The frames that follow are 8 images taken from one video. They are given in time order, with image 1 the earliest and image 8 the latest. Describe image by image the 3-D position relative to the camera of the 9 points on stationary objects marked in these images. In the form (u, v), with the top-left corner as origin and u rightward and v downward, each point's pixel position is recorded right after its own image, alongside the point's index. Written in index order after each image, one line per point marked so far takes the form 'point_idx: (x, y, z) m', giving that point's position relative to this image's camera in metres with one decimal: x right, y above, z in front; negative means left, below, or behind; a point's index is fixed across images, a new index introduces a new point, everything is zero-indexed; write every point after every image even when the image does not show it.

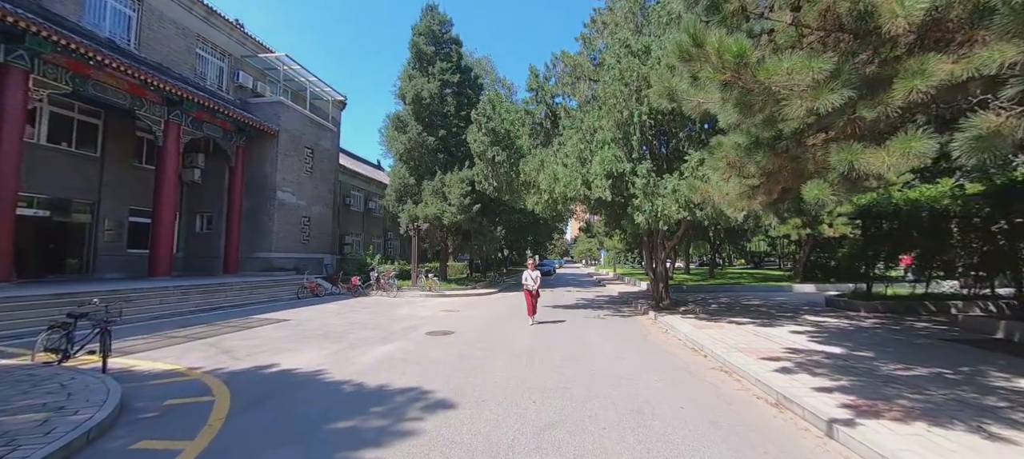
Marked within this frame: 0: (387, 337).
0: (-2.8, -2.4, +8.4) m
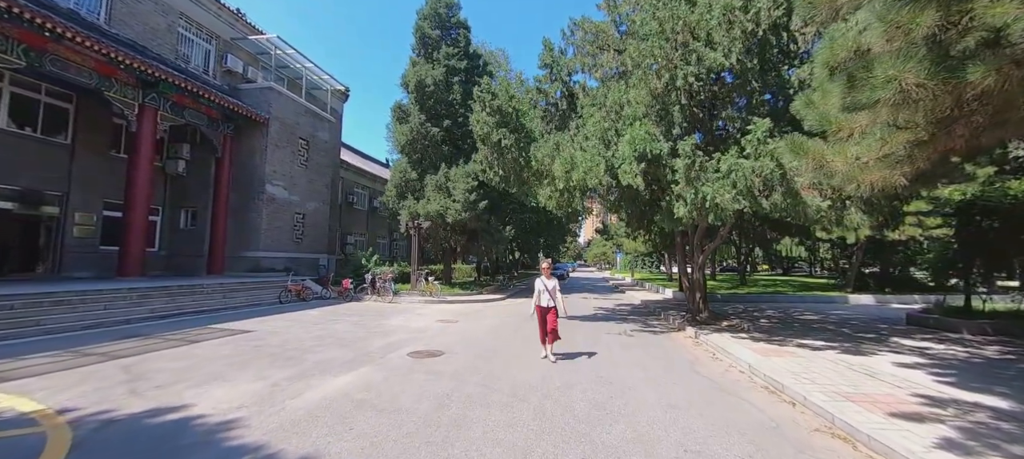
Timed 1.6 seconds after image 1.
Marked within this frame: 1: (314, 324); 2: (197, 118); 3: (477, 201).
0: (-2.7, -2.2, +6.6) m
1: (-5.1, -2.4, +9.8) m
2: (-12.7, +4.5, +15.5) m
3: (-1.7, +1.4, +18.8) m
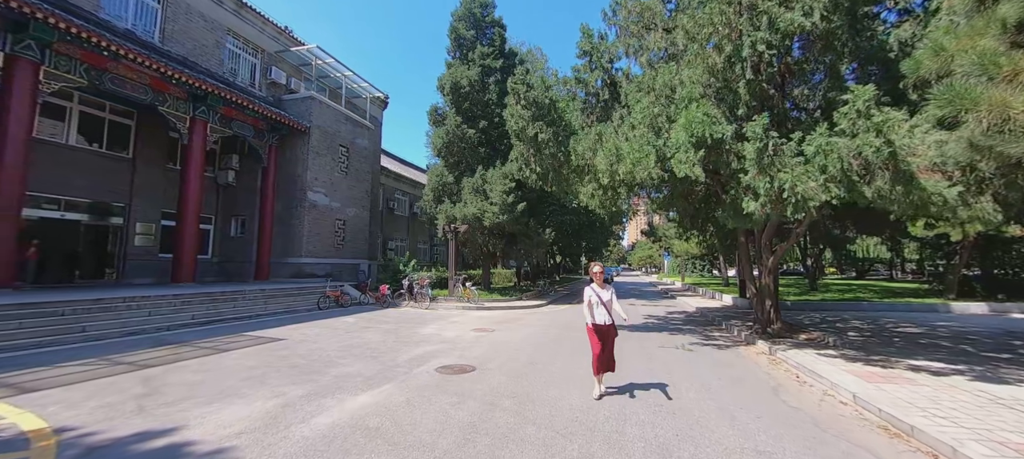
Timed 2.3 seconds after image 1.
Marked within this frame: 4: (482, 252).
0: (-2.1, -2.3, +6.0) m
1: (-4.1, -2.6, +9.5) m
2: (-11.2, +4.2, +16.0) m
3: (+0.1, +1.2, +18.1) m
4: (-1.5, -1.1, +19.3) m
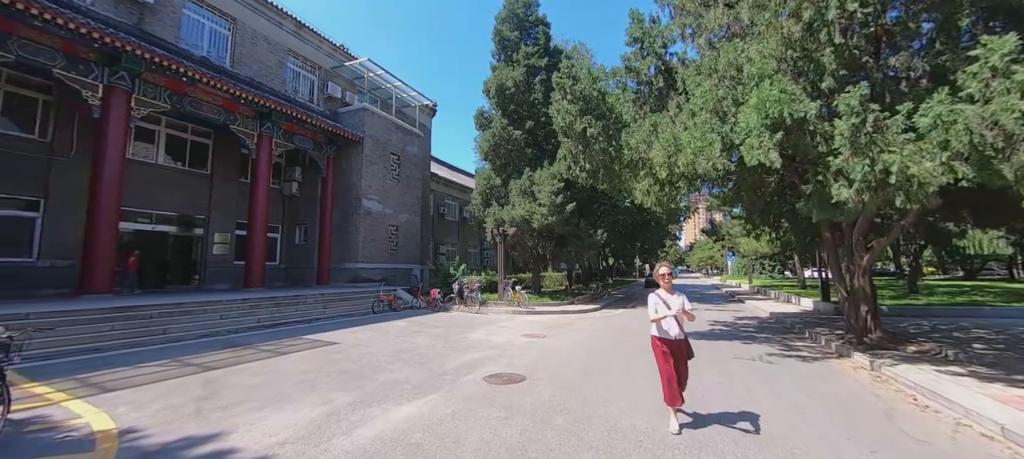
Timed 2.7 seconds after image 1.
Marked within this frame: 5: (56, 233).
0: (-1.3, -2.3, +5.8) m
1: (-2.8, -2.7, +9.5) m
2: (-9.2, +3.8, +17.0) m
3: (+2.4, +1.2, +17.5) m
4: (+1.0, -1.3, +18.9) m
5: (-13.8, -0.1, +11.5) m
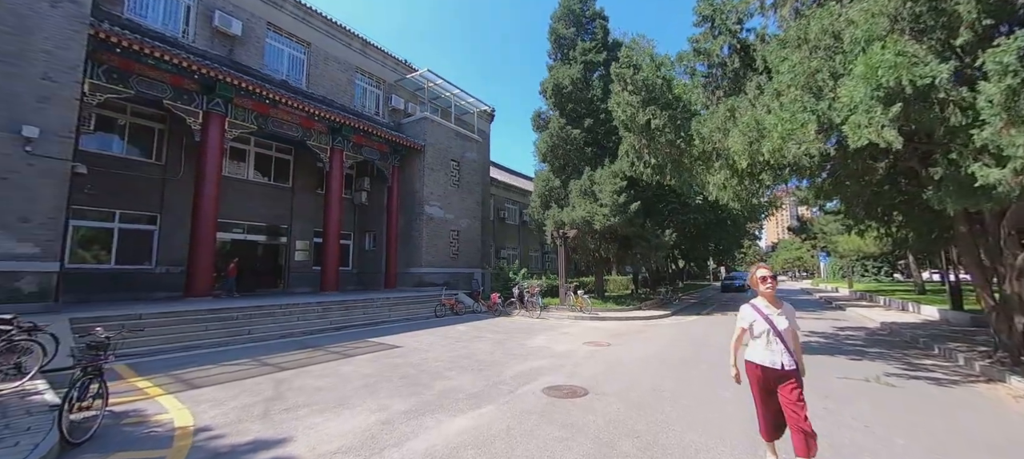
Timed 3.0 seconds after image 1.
0: (-0.4, -2.3, +5.5) m
1: (-1.4, -2.8, +9.4) m
2: (-6.5, +3.5, +17.9) m
3: (+5.0, +1.1, +16.6) m
4: (+3.9, -1.3, +18.2) m
5: (-11.9, -0.5, +13.2) m
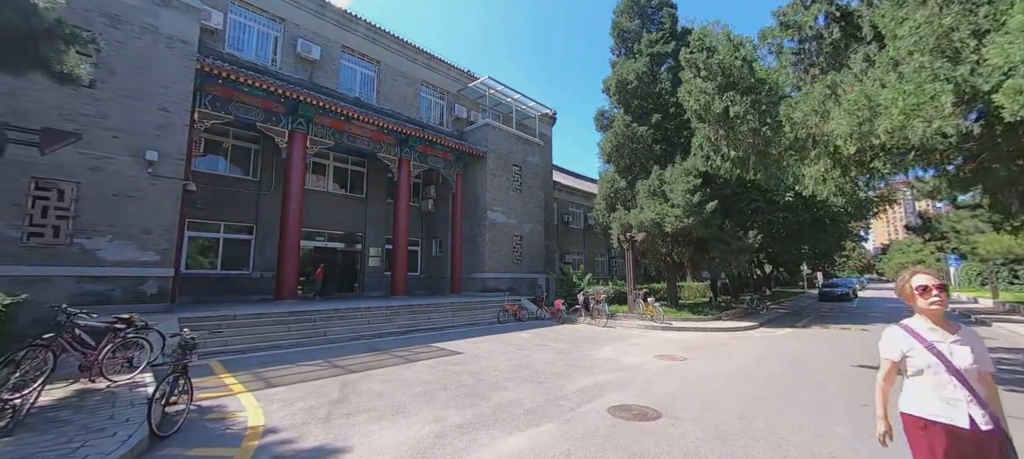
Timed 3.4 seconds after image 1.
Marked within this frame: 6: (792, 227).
0: (+0.4, -2.4, +5.2) m
1: (+0.2, -2.9, +9.2) m
2: (-3.6, +3.2, +18.5) m
3: (+7.6, +1.0, +15.2) m
4: (+6.8, -1.5, +16.9) m
5: (-9.6, -0.8, +14.7) m
6: (+13.5, +0.1, +18.4) m
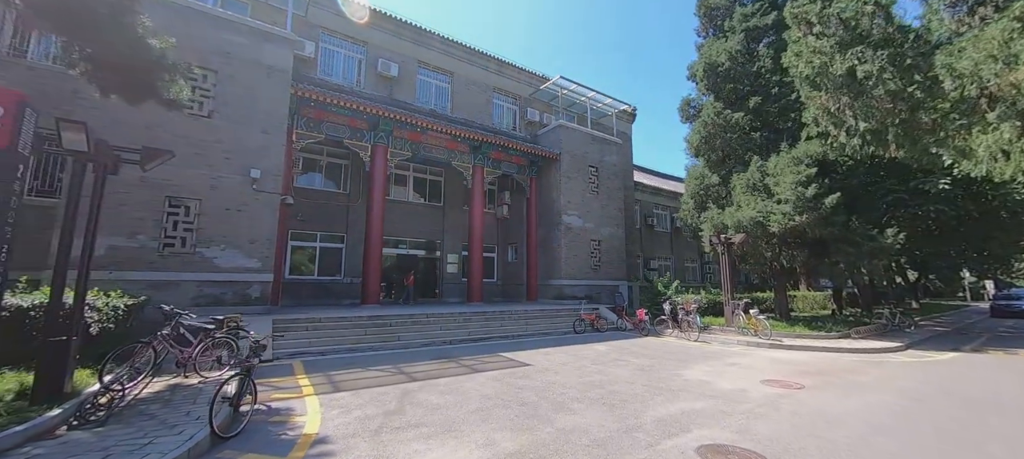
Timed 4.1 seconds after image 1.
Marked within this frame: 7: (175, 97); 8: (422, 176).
0: (+1.2, -2.4, +4.4) m
1: (+1.8, -2.9, +8.3) m
2: (-0.1, +3.0, +18.3) m
3: (+10.2, +1.1, +12.7) m
4: (+9.8, -1.5, +14.5) m
5: (-6.7, -1.2, +15.8) m
6: (+16.7, +0.2, +14.6) m
7: (-6.4, +2.4, +7.0) m
8: (-4.4, +2.6, +18.7) m
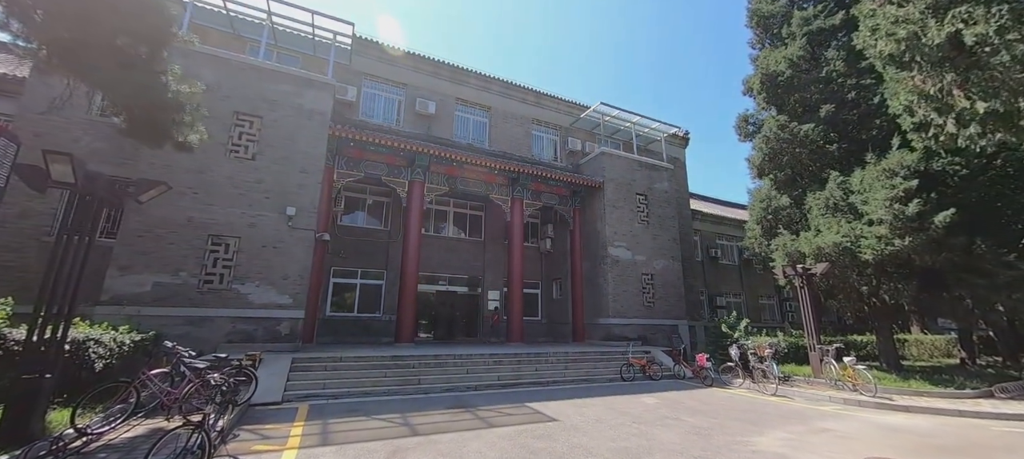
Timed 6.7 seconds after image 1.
0: (+1.0, -2.5, +3.1) m
1: (+2.2, -3.4, +6.9) m
2: (+1.8, +1.4, +17.5) m
3: (+11.2, +0.4, +10.3) m
4: (+11.1, -2.3, +11.9) m
5: (-5.0, -2.7, +15.6) m
6: (+17.8, -0.4, +11.1) m
7: (-6.1, +1.8, +7.3) m
8: (-2.4, +0.9, +18.6) m
